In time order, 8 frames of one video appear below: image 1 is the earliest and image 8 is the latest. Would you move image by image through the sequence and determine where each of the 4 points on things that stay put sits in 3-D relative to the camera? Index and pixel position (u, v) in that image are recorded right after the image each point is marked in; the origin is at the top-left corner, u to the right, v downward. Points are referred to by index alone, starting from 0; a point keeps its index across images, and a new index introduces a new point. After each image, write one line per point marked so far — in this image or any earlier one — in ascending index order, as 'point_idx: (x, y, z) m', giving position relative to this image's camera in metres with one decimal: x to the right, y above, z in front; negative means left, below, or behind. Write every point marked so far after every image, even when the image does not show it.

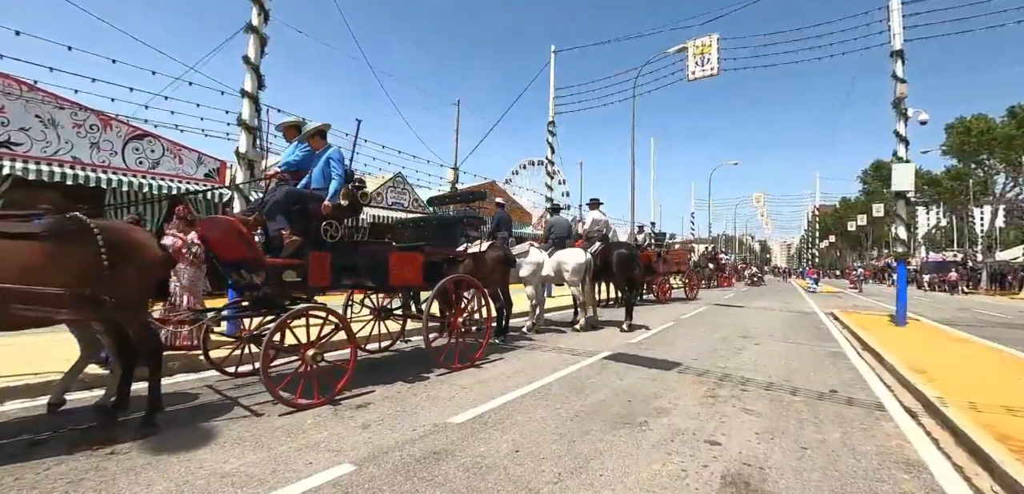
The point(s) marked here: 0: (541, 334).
0: (+0.6, -1.9, +9.2) m
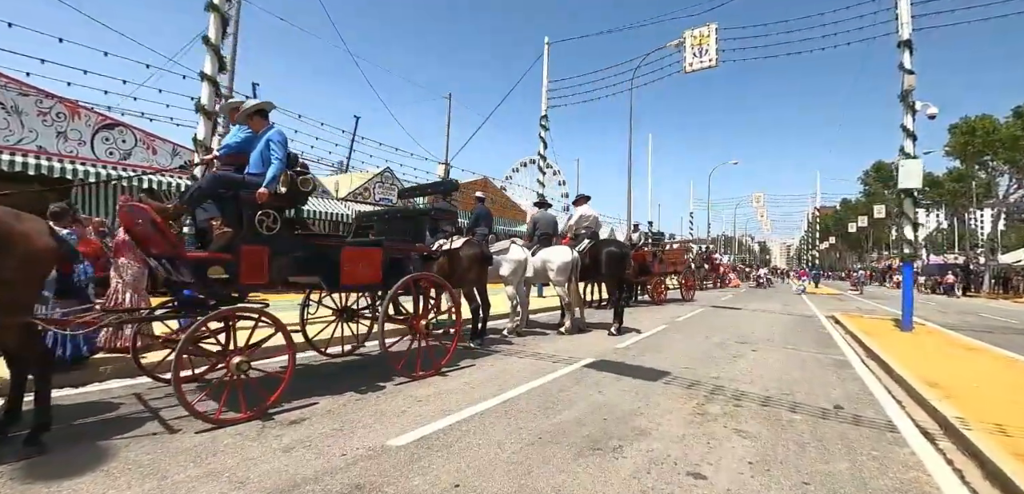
0: (+0.2, -1.8, +8.6) m
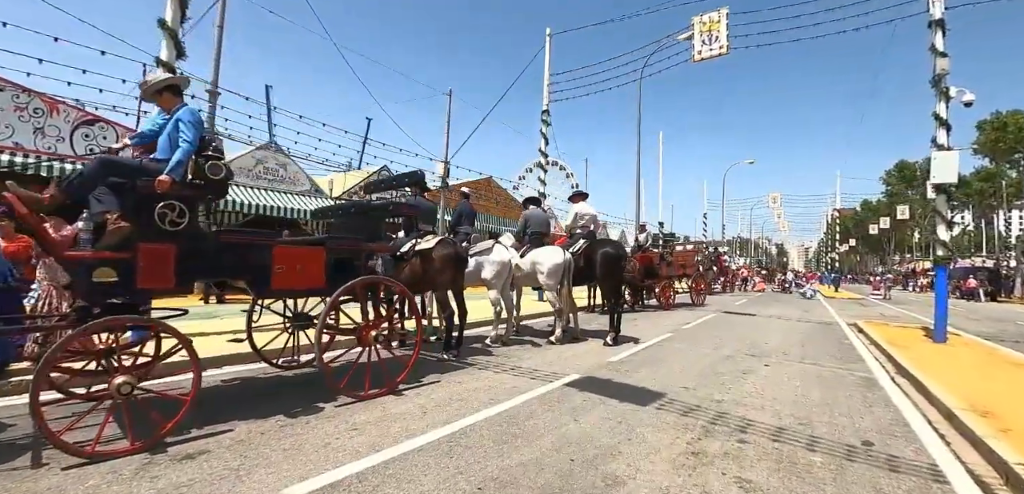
0: (-0.1, -1.8, +7.8) m
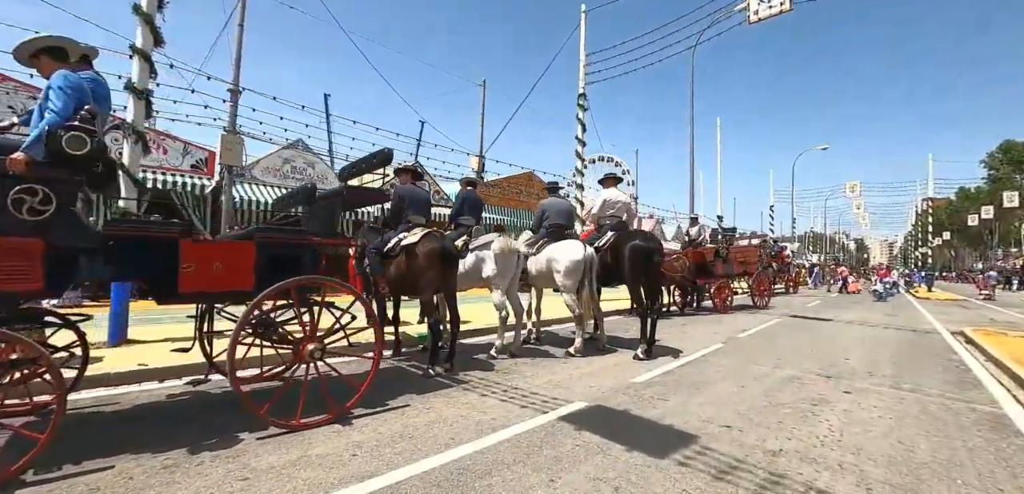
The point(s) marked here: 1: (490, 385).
0: (0.0, -1.7, +6.6) m
1: (-0.3, -1.7, +5.3) m
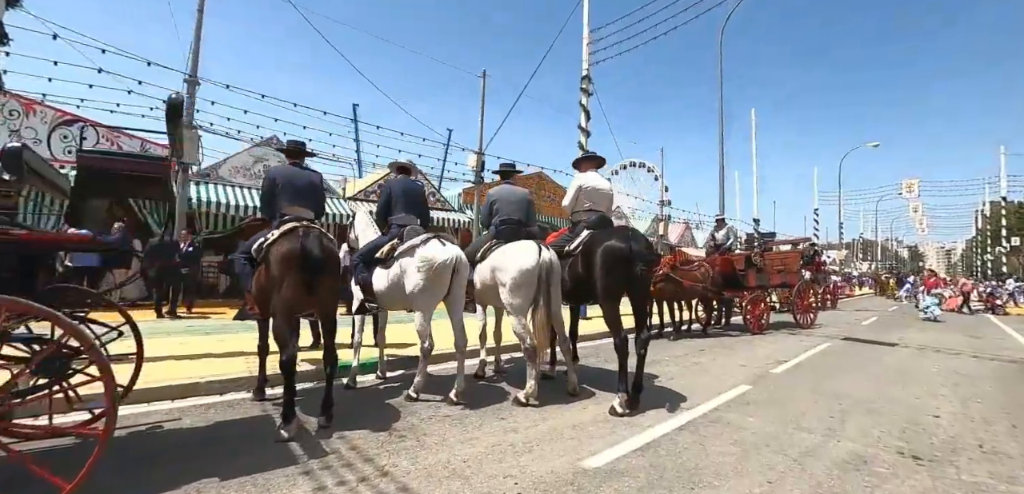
0: (-0.8, -1.7, +4.7) m
1: (-1.2, -1.7, +3.4) m
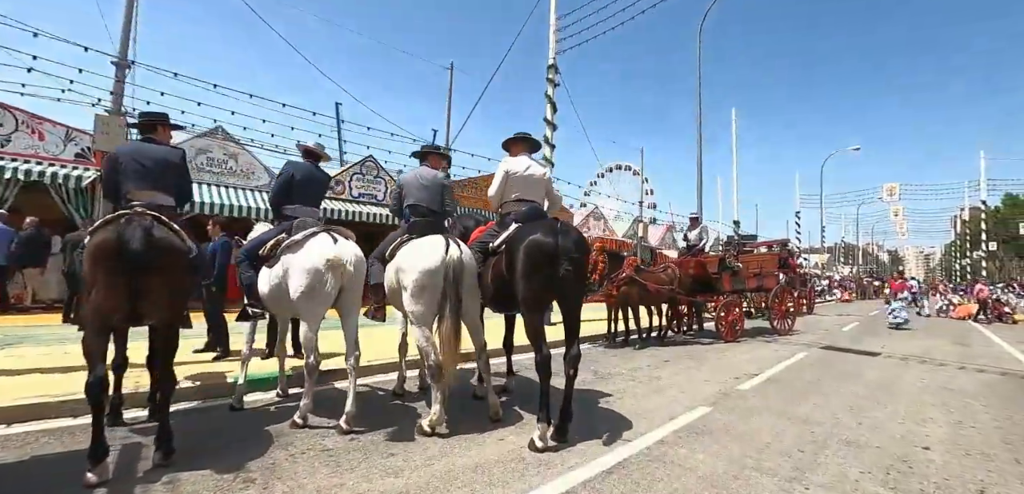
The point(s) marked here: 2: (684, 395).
0: (-1.7, -1.7, +3.8) m
1: (-2.0, -1.6, +2.5) m
2: (+2.0, -1.7, +5.0) m
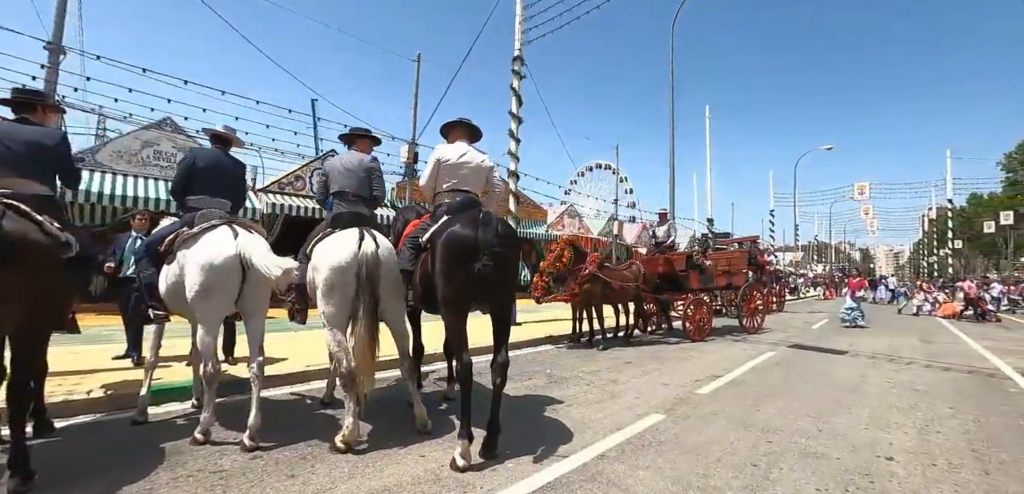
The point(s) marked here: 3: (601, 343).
0: (-2.2, -1.6, +3.3) m
1: (-2.5, -1.6, +2.0) m
2: (+1.3, -1.7, +4.7) m
3: (+1.7, -1.8, +8.0) m
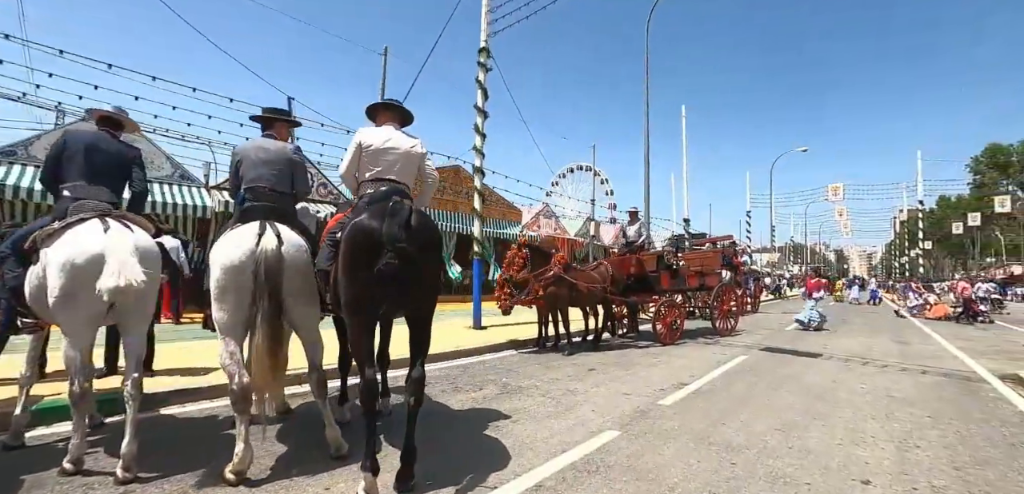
0: (-2.7, -1.6, +2.7) m
1: (-3.0, -1.5, +1.4) m
2: (+0.8, -1.6, +4.2) m
3: (+1.0, -1.8, +7.6) m
